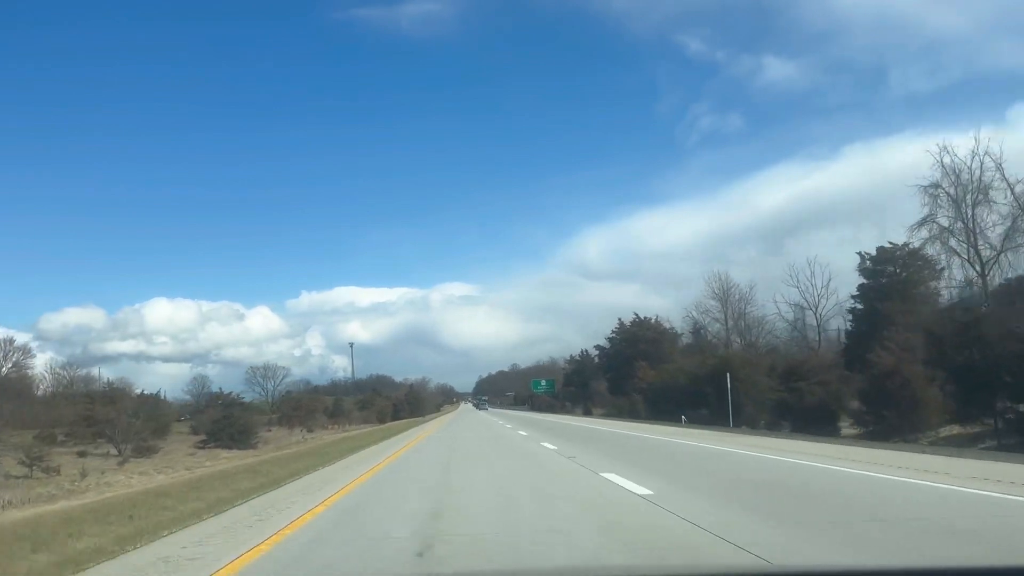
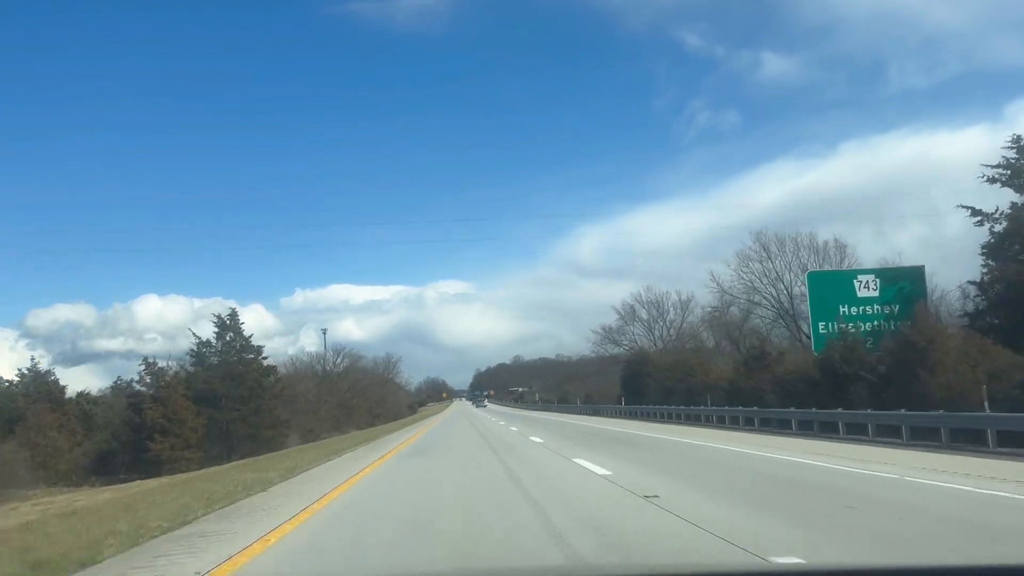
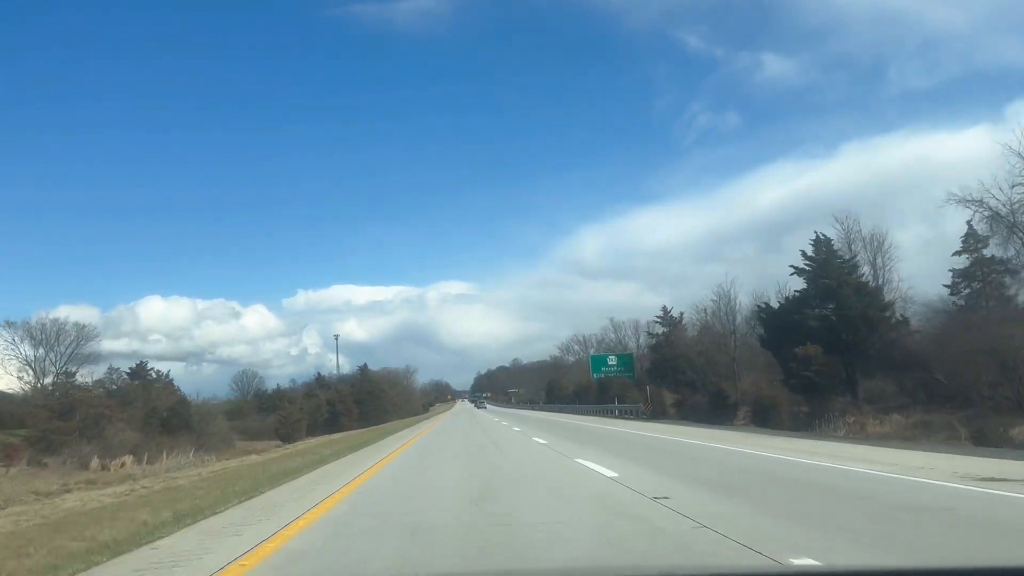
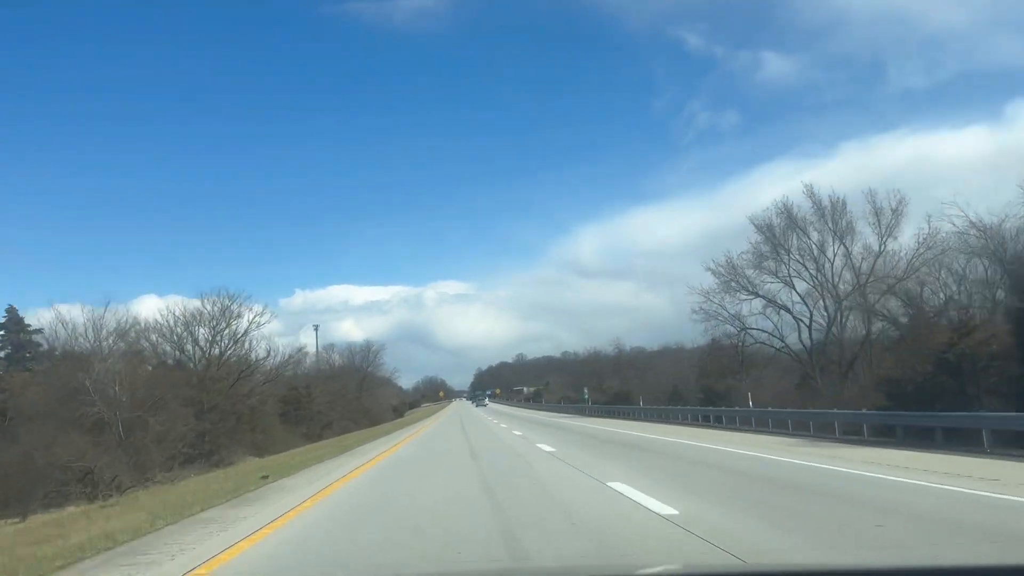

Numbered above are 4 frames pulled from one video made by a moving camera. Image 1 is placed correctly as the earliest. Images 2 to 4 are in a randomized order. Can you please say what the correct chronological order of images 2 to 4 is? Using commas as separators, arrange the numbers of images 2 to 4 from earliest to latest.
3, 2, 4
